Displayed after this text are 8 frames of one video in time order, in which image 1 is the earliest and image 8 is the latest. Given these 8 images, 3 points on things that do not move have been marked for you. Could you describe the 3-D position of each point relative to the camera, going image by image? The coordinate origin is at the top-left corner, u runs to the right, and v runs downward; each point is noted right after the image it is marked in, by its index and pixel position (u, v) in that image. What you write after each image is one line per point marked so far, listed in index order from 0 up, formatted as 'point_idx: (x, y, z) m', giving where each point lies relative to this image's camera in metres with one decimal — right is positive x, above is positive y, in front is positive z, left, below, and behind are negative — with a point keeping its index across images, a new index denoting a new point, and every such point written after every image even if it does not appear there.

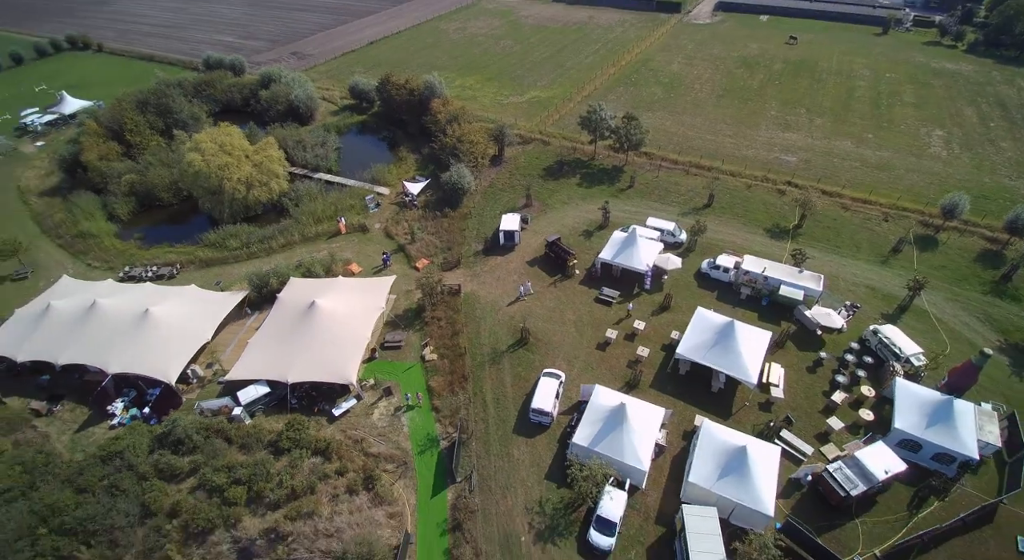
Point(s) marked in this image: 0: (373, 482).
0: (-3.5, -5.7, +14.5) m
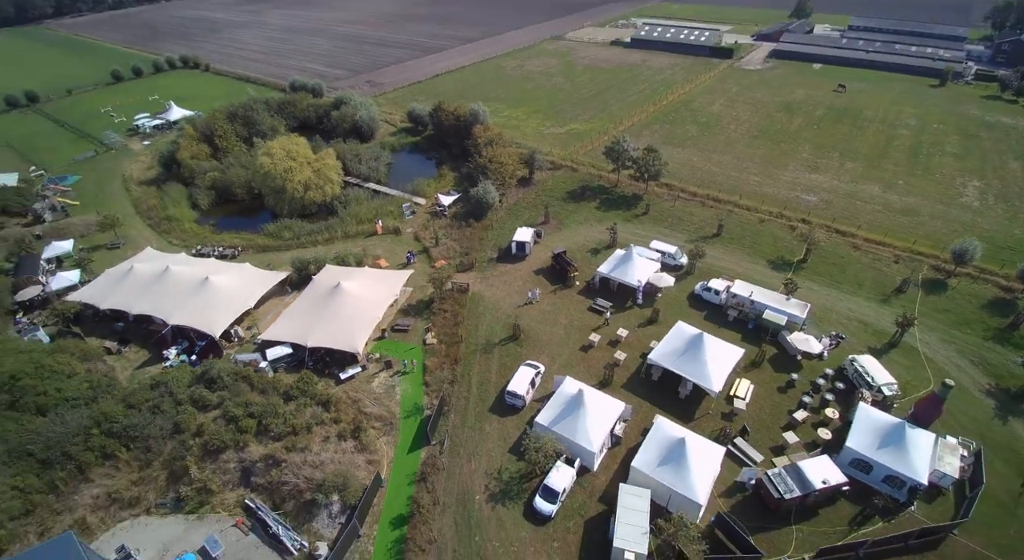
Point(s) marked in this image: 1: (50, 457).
0: (-4.7, -5.0, +17.0) m
1: (-13.3, -4.8, +15.0) m
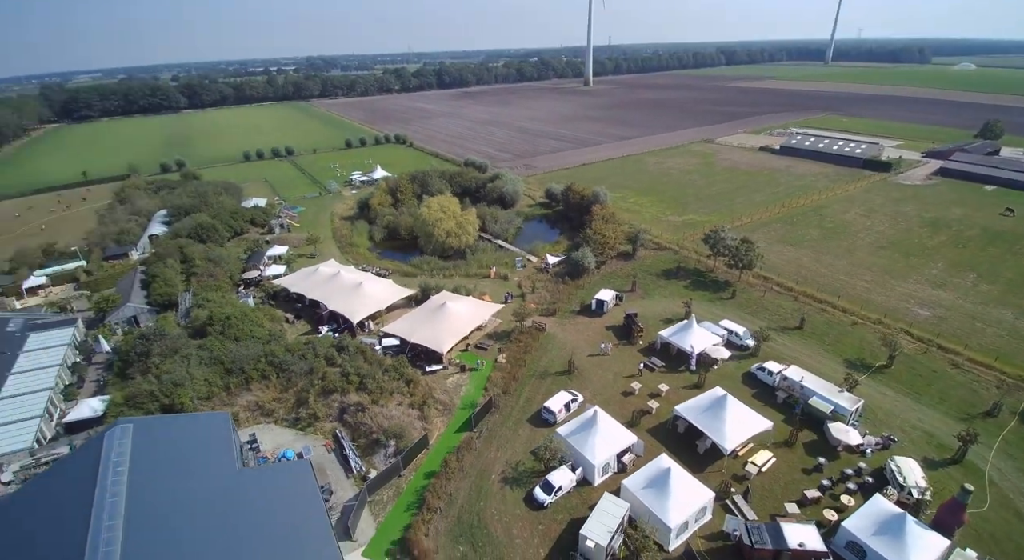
0: (-3.6, -5.4, +22.3) m
1: (-12.2, -3.5, +23.1) m
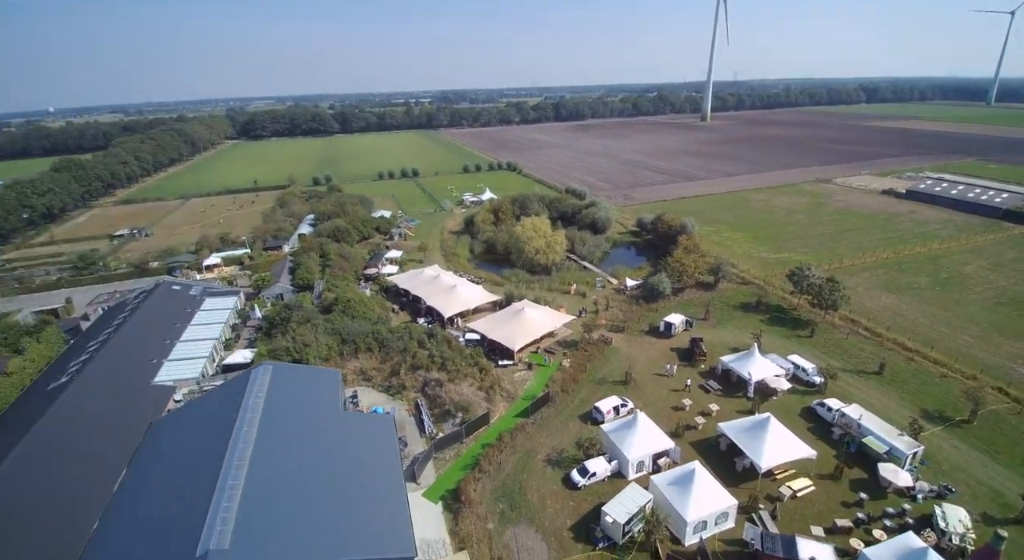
0: (-1.0, -5.6, +25.9) m
1: (-9.0, -3.0, +28.5) m
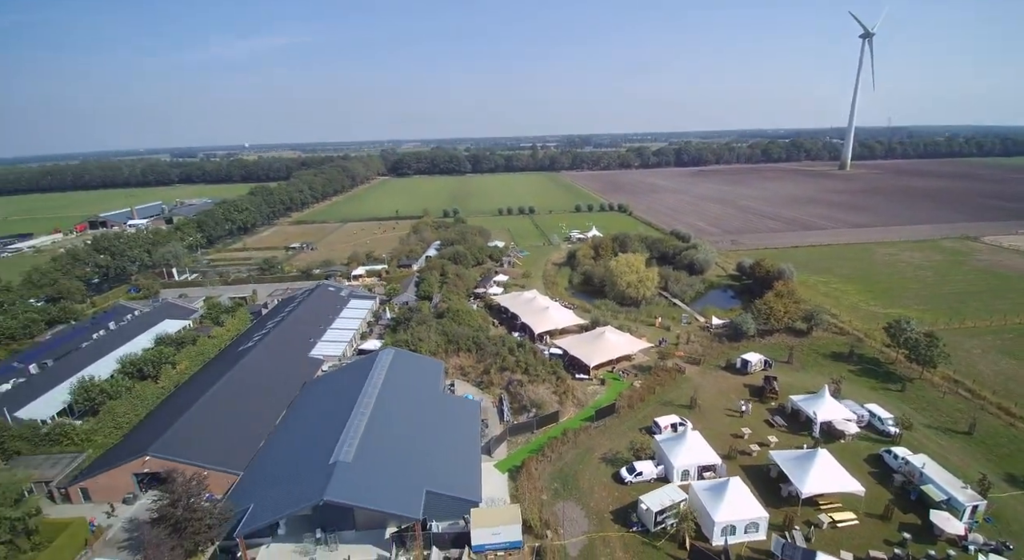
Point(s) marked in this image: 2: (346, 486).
0: (+3.0, -6.8, +30.0) m
1: (-3.9, -3.8, +34.5) m
2: (-6.0, -7.2, +18.8) m
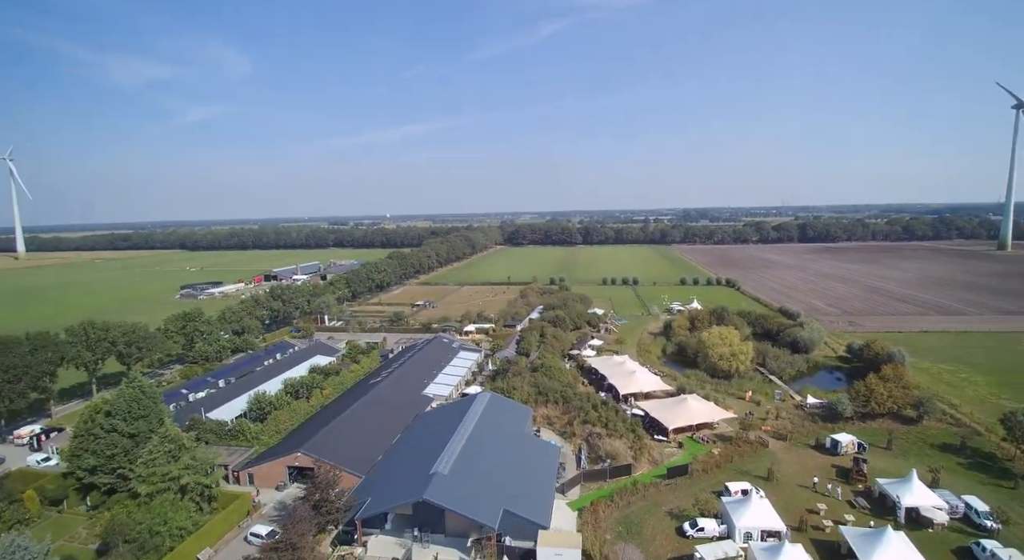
0: (+7.9, -10.8, +32.3) m
1: (+2.3, -8.2, +38.6) m
2: (-3.2, -9.4, +23.4) m
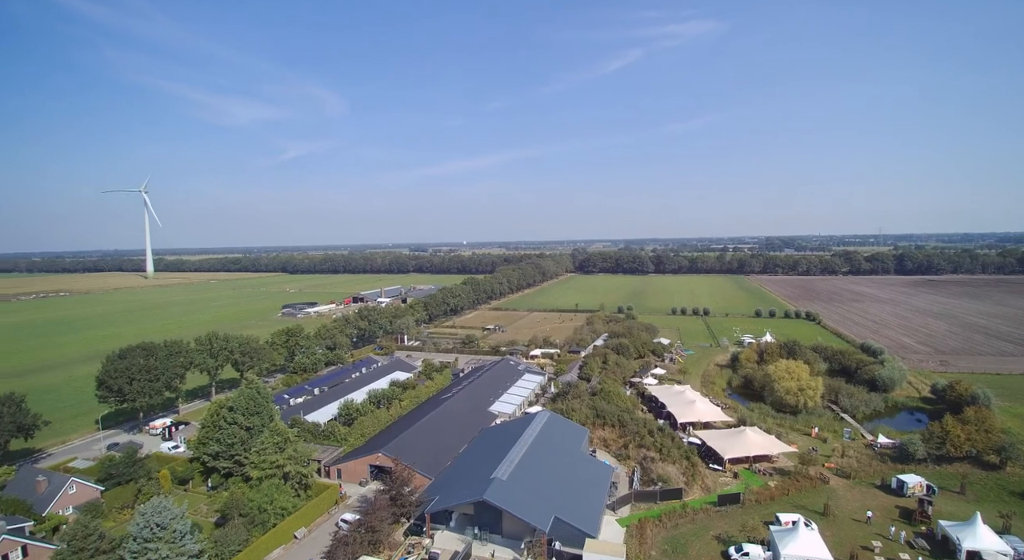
0: (+11.6, -12.8, +33.4) m
1: (+7.0, -10.4, +40.5) m
2: (-0.7, -10.8, +26.3) m
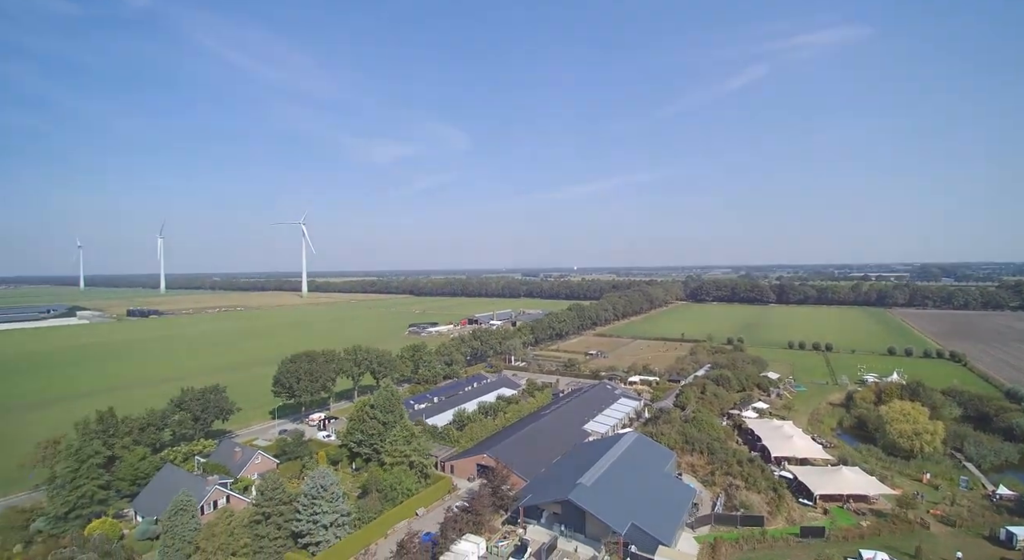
0: (+17.5, -15.2, +34.6) m
1: (+14.6, -13.1, +42.6) m
2: (+4.0, -12.6, +30.4) m
